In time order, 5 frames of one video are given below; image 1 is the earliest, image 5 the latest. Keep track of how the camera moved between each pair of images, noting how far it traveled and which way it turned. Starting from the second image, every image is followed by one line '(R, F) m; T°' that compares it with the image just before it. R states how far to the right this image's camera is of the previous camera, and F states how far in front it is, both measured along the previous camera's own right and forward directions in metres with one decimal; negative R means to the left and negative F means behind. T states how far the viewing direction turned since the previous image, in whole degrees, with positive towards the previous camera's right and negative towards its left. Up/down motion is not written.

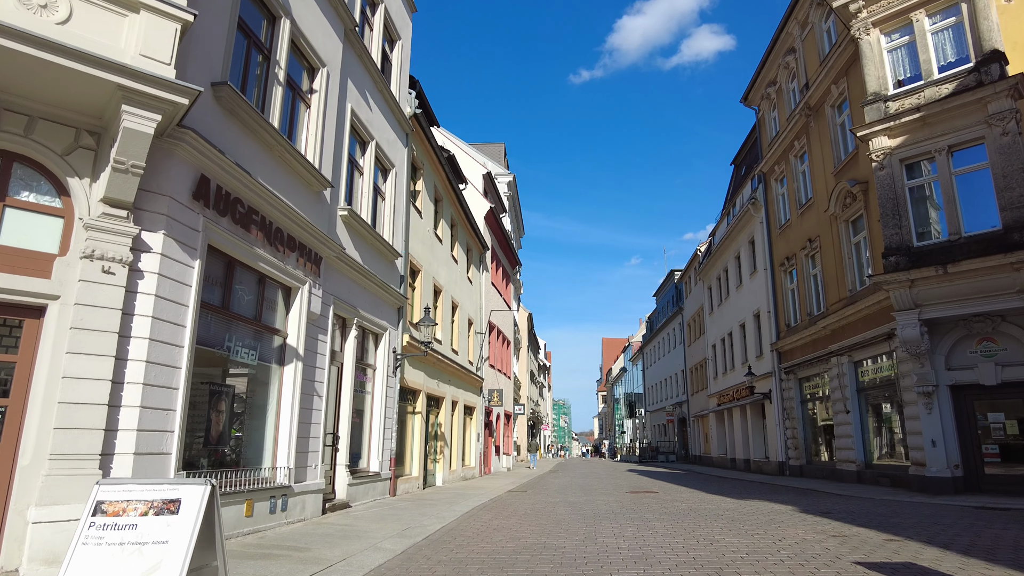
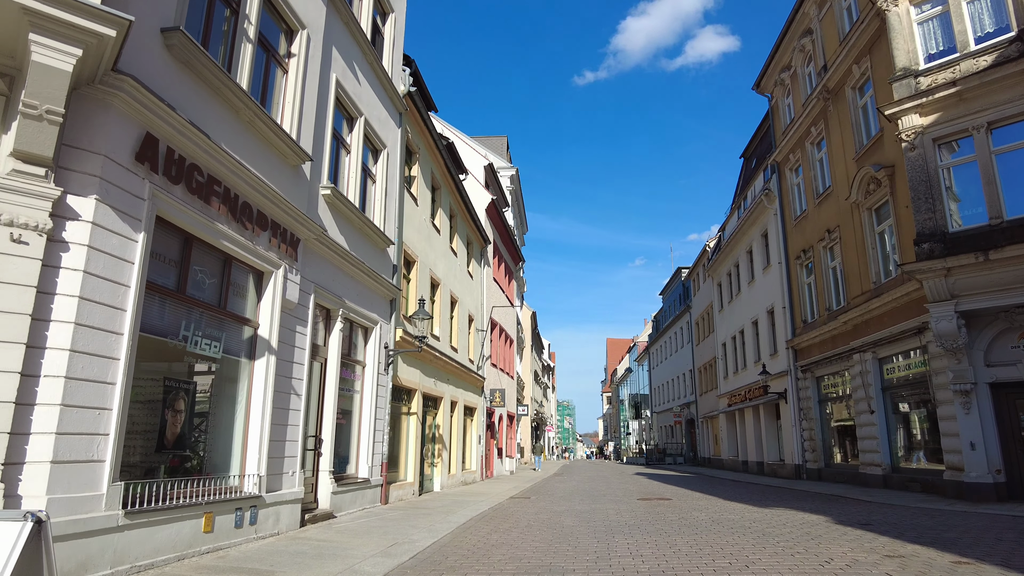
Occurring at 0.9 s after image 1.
(0.0, +1.1) m; 0°
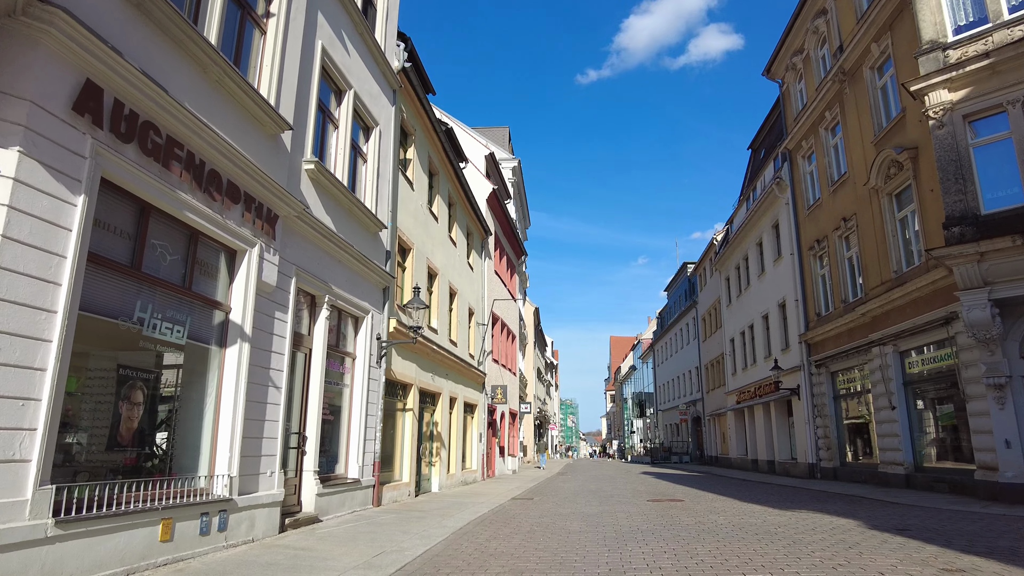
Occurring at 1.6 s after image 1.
(0.0, +0.9) m; 0°
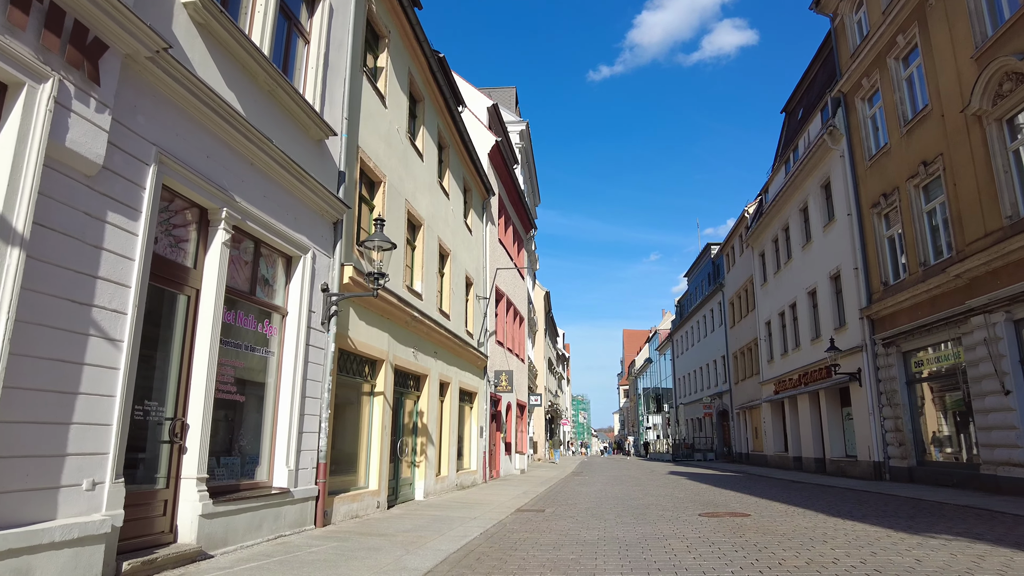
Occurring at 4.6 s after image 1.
(+0.1, +3.7) m; -1°
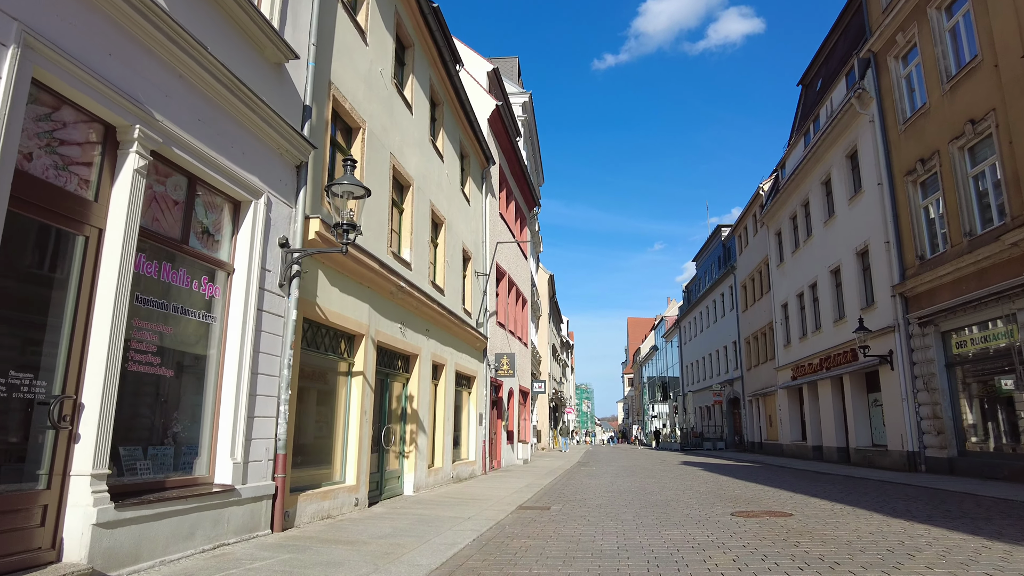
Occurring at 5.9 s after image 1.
(0.0, +1.6) m; 0°
